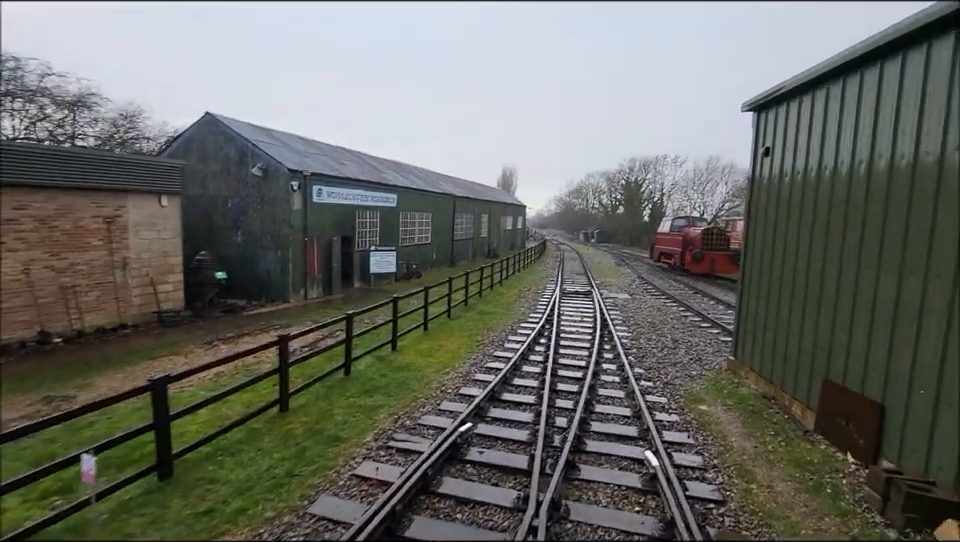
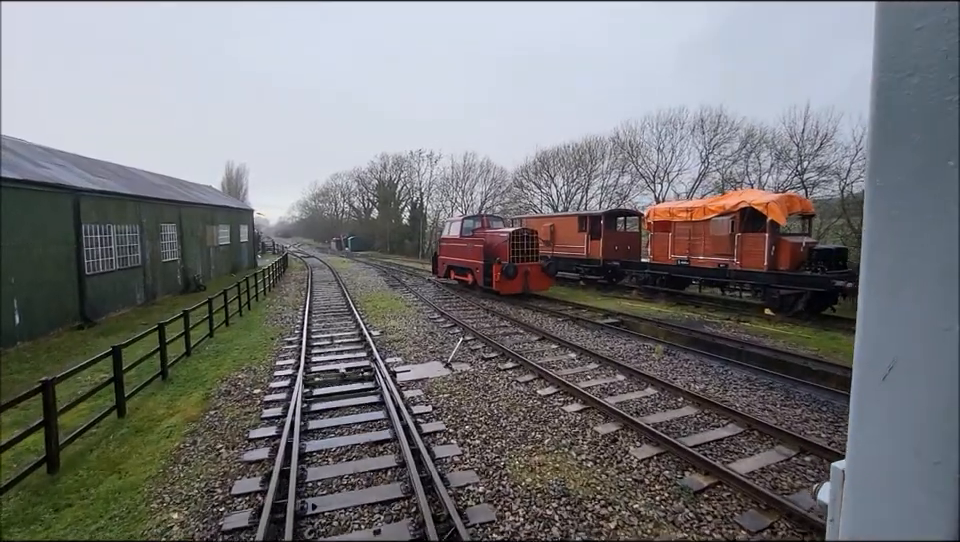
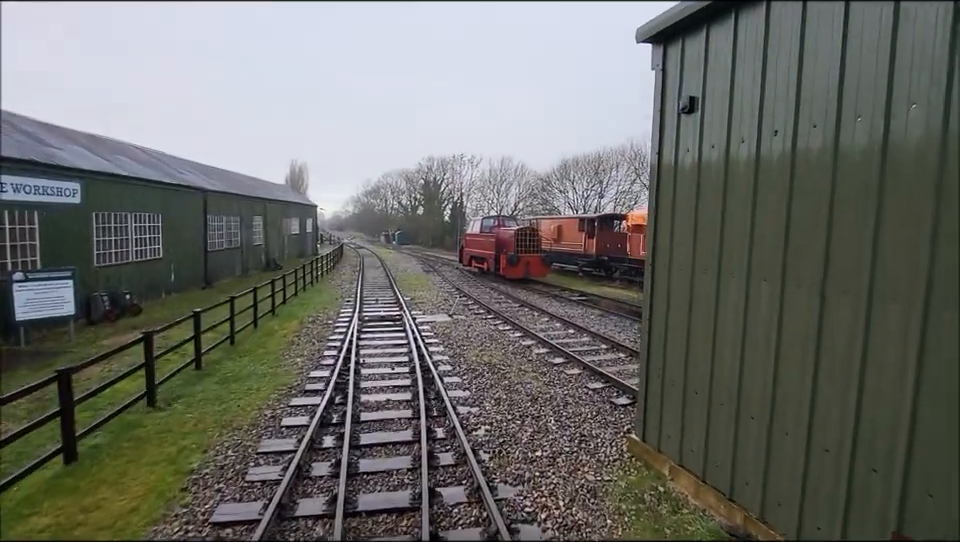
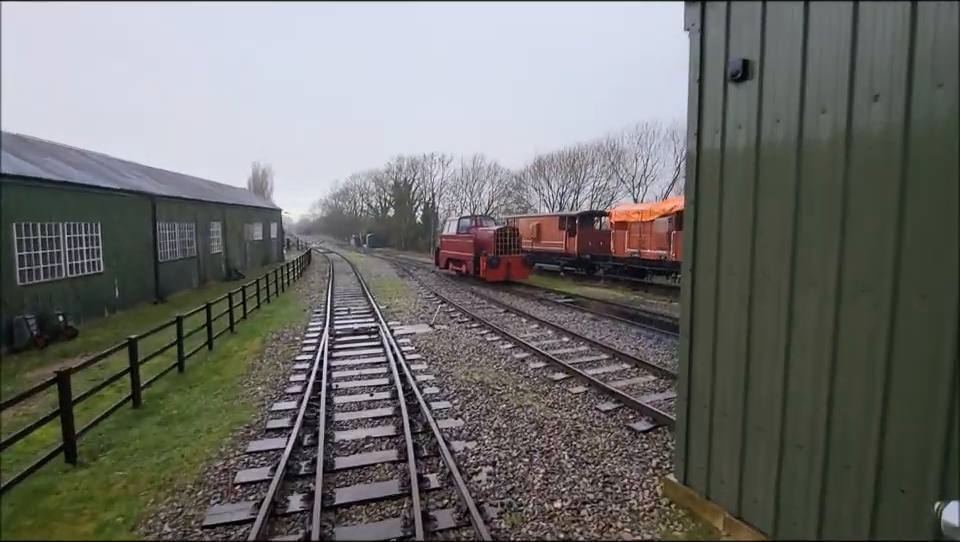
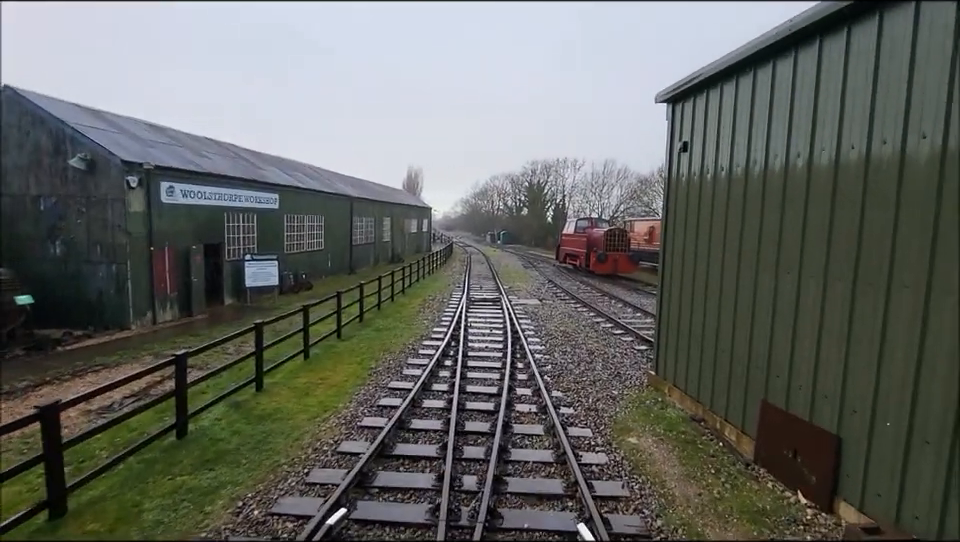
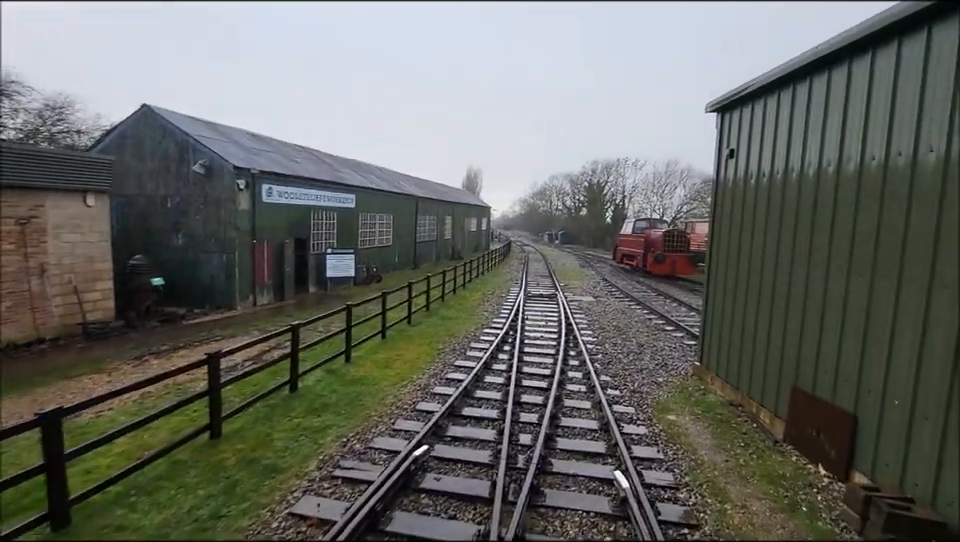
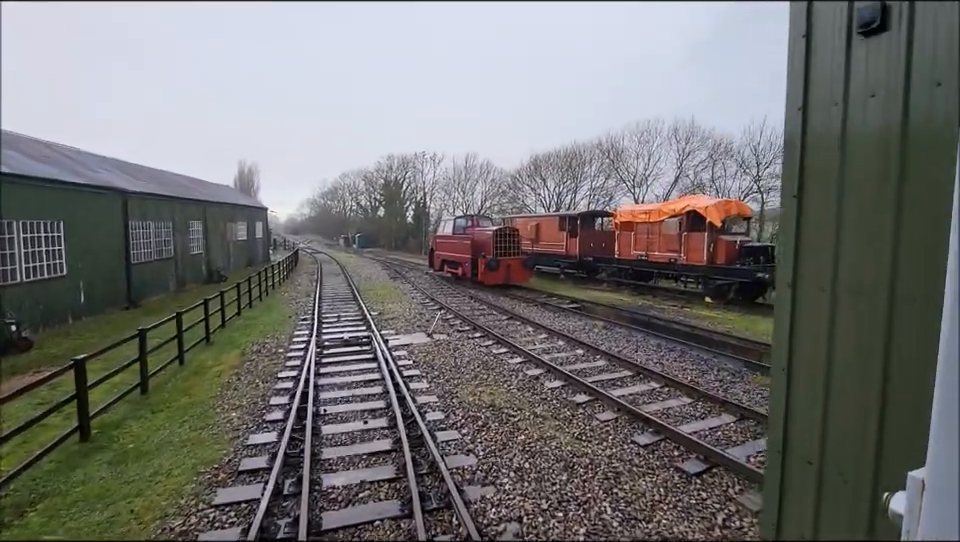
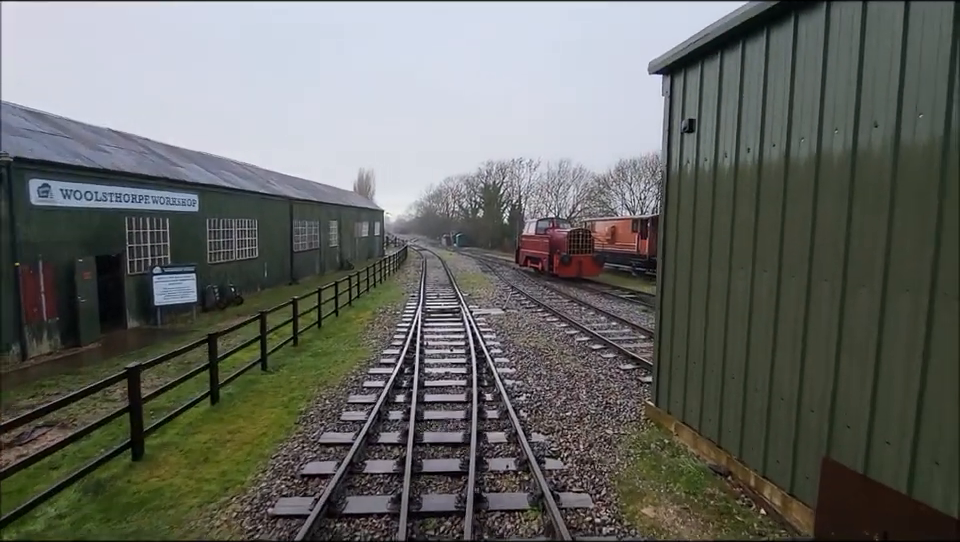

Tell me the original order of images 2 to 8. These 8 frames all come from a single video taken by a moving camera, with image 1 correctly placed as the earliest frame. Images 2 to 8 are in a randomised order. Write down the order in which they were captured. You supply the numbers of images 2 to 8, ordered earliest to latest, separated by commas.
6, 5, 8, 3, 4, 7, 2
